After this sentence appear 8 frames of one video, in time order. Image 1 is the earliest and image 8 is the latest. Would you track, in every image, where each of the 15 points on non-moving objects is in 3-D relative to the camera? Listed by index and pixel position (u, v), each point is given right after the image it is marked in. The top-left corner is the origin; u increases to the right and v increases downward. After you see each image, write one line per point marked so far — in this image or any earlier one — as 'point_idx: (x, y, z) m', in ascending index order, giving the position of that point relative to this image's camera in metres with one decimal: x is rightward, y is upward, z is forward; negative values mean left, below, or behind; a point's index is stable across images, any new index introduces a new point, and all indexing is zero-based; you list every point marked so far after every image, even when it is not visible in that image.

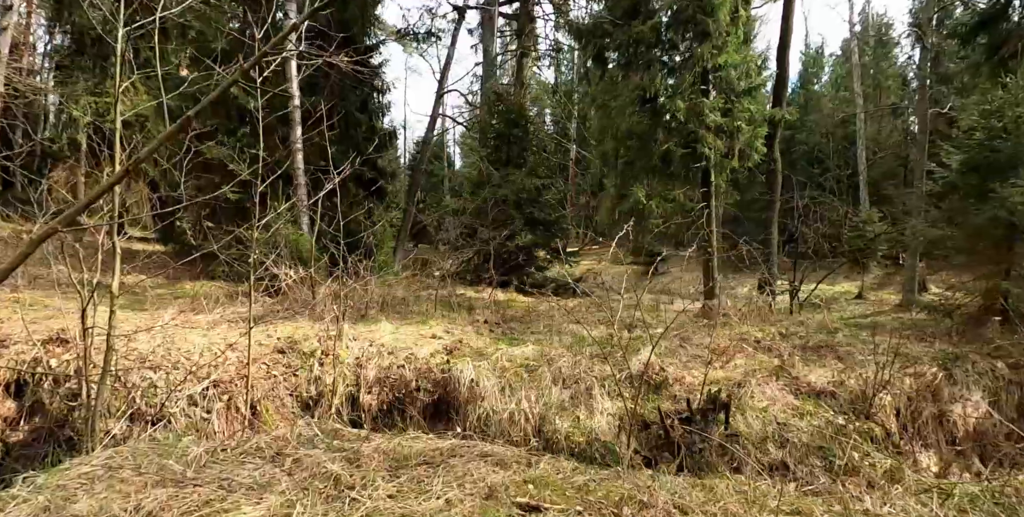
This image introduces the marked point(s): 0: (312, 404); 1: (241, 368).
0: (-1.7, -1.2, +6.0) m
1: (-2.3, -0.9, +5.9) m
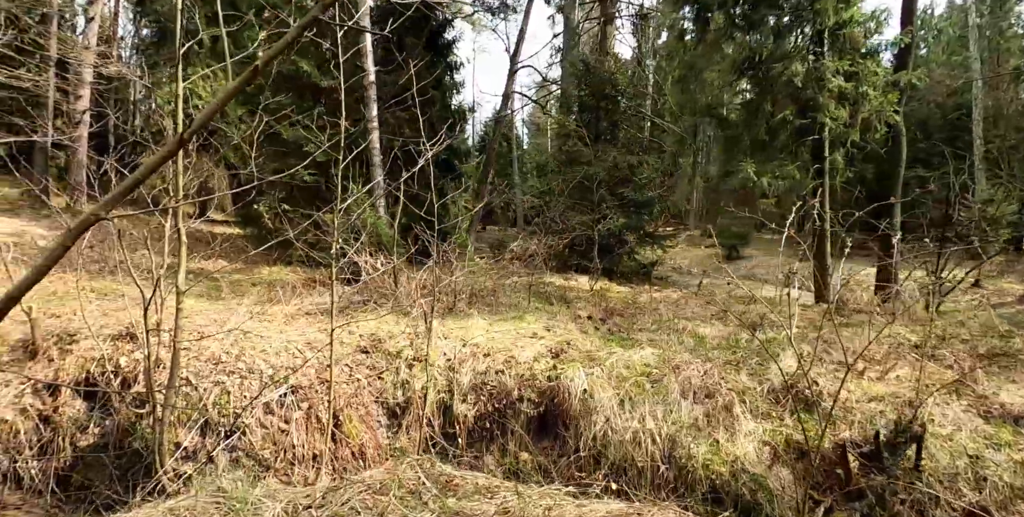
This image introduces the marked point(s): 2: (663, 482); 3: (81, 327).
0: (-0.9, -1.2, +5.3) m
1: (-1.4, -0.9, +5.3) m
2: (+1.0, -1.4, +4.5) m
3: (-3.8, -0.6, +6.2) m
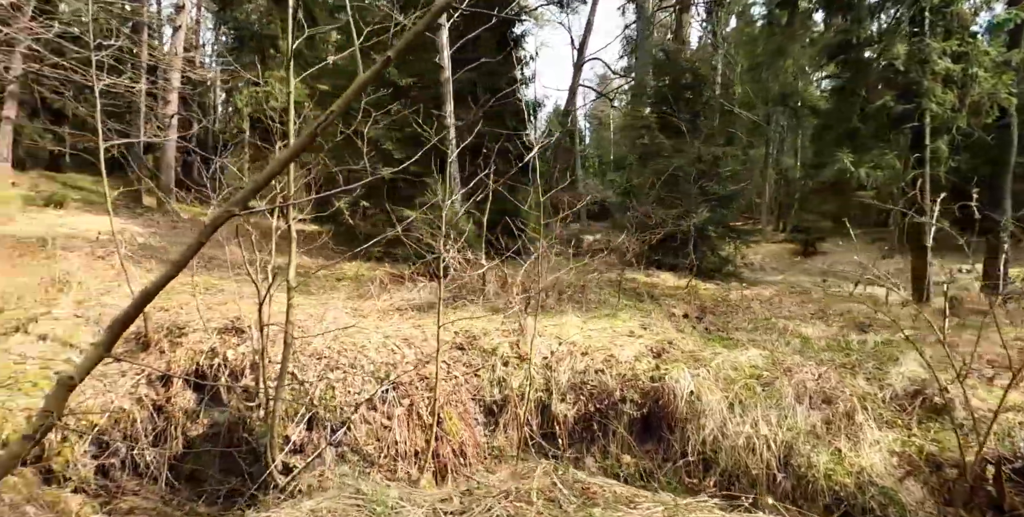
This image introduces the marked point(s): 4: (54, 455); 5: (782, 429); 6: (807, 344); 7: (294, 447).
0: (-0.1, -1.1, +5.3) m
1: (-0.7, -0.8, +5.3) m
2: (+1.6, -1.4, +4.3) m
3: (-3.0, -0.6, +6.4) m
4: (-3.5, -1.5, +5.4) m
5: (+1.7, -1.1, +4.4) m
6: (+2.3, -0.7, +5.5) m
7: (-1.5, -1.3, +4.7) m
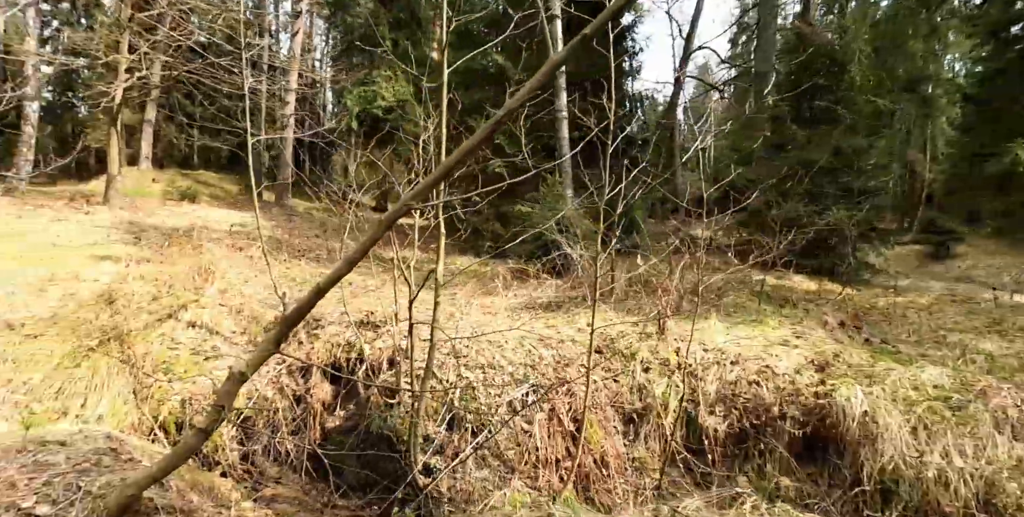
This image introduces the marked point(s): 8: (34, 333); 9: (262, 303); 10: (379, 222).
0: (+0.9, -1.1, +5.0) m
1: (+0.3, -0.8, +5.1) m
2: (+2.5, -1.5, +3.8) m
3: (-1.7, -0.5, +6.5) m
4: (-2.4, -1.4, +5.6) m
5: (+2.6, -1.1, +3.9) m
6: (+3.4, -0.7, +4.9) m
7: (-0.5, -1.3, +4.7) m
8: (-4.6, -0.7, +6.8) m
9: (-2.6, -0.4, +7.3) m
10: (-0.6, +0.1, +2.9) m
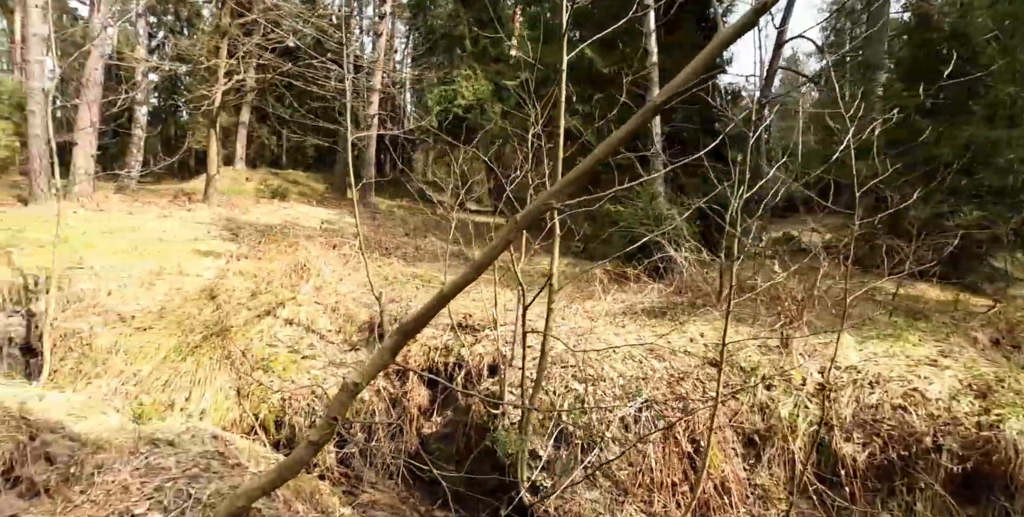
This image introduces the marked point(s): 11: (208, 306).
0: (+1.6, -1.2, +4.6) m
1: (+1.1, -0.9, +4.7) m
2: (+3.1, -1.5, +3.2) m
3: (-0.8, -0.5, +6.3) m
4: (-1.6, -1.4, +5.5) m
5: (+3.2, -1.2, +3.3) m
6: (+4.1, -0.8, +4.2) m
7: (+0.2, -1.3, +4.4) m
8: (-3.7, -0.6, +7.0) m
9: (-1.6, -0.4, +7.2) m
10: (0.0, +0.1, +2.6) m
11: (-3.2, -0.5, +7.3) m
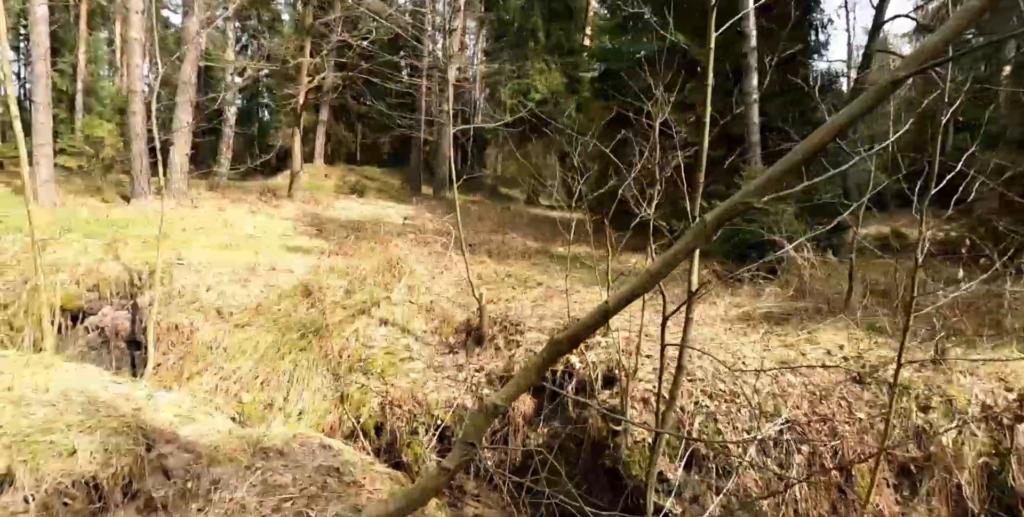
0: (+2.3, -1.2, +4.0) m
1: (+1.8, -0.9, +4.2) m
2: (+3.7, -1.6, +2.5) m
3: (+0.1, -0.5, +6.0) m
4: (-0.8, -1.4, +5.3) m
5: (+3.8, -1.3, +2.6) m
6: (+4.8, -0.9, +3.4) m
7: (+0.9, -1.3, +4.0) m
8: (-2.7, -0.6, +6.9) m
9: (-0.6, -0.4, +7.0) m
10: (+0.5, +0.1, +2.3) m
11: (-2.1, -0.5, +7.2) m
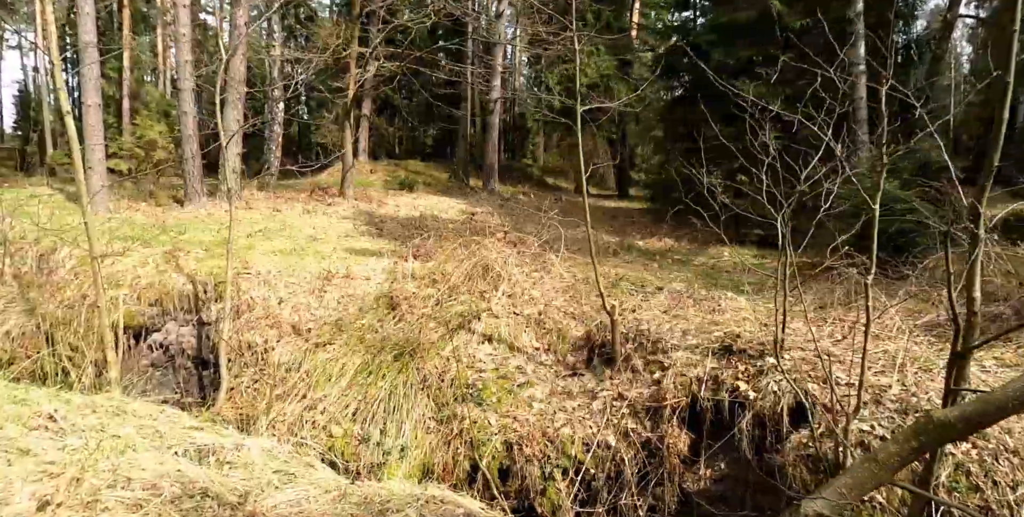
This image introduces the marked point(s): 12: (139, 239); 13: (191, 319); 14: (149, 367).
0: (+3.2, -1.2, +3.0) m
1: (+2.7, -0.9, +3.2) m
2: (+4.5, -1.6, +1.4) m
3: (+1.1, -0.5, +5.0) m
4: (+0.2, -1.5, +4.4) m
5: (+4.6, -1.2, +1.5) m
6: (+5.6, -0.8, +2.2) m
7: (+1.8, -1.3, +3.0) m
8: (-1.6, -0.7, +6.1) m
9: (+0.4, -0.4, +6.0) m
10: (+1.3, 0.0, +1.3) m
11: (-1.1, -0.5, +6.3) m
12: (-4.4, +0.2, +8.3) m
13: (-2.9, -0.6, +6.4) m
14: (-3.1, -1.0, +6.1) m
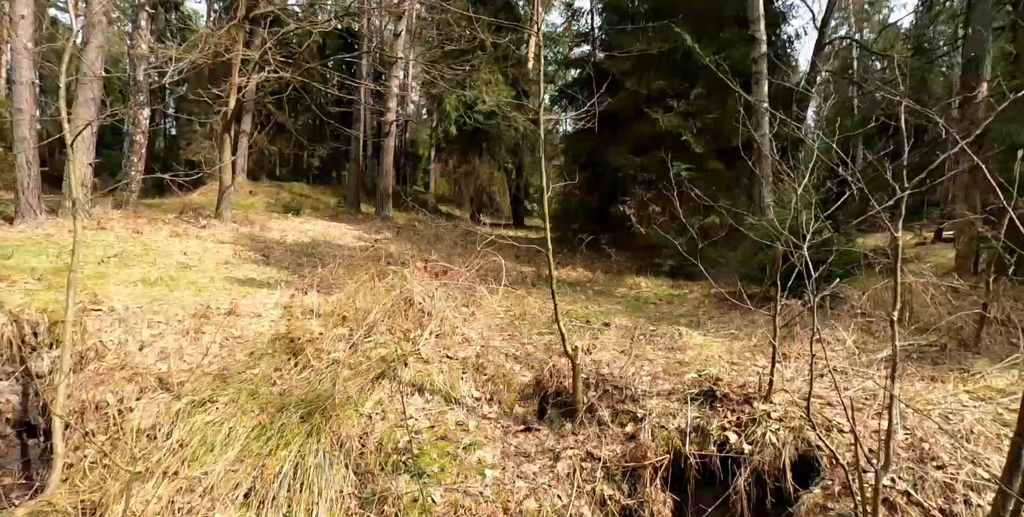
0: (+3.2, -1.3, +2.5) m
1: (+2.7, -1.0, +2.7) m
2: (+4.7, -1.6, +1.2) m
3: (+0.7, -0.7, +4.3) m
4: (-0.1, -1.6, +3.5) m
5: (+4.8, -1.3, +1.3) m
6: (+5.7, -0.9, +2.2) m
7: (+1.8, -1.4, +2.3) m
8: (-2.1, -0.9, +4.9) m
9: (-0.1, -0.7, +5.2) m
10: (+1.6, 0.0, +0.6) m
11: (-1.6, -0.8, +5.2) m
12: (-5.2, -0.1, +6.7) m
13: (-3.4, -0.8, +4.9) m
14: (-3.6, -1.2, +4.6) m
